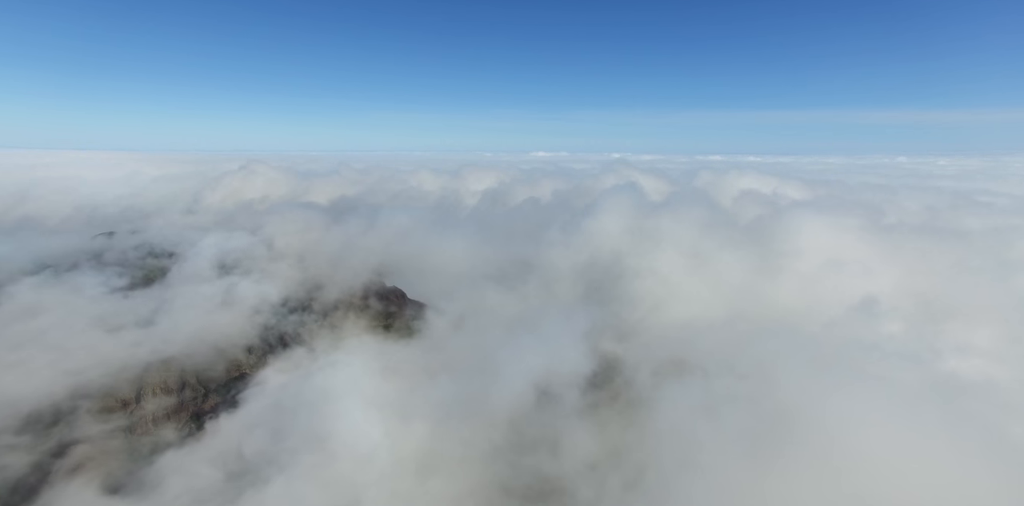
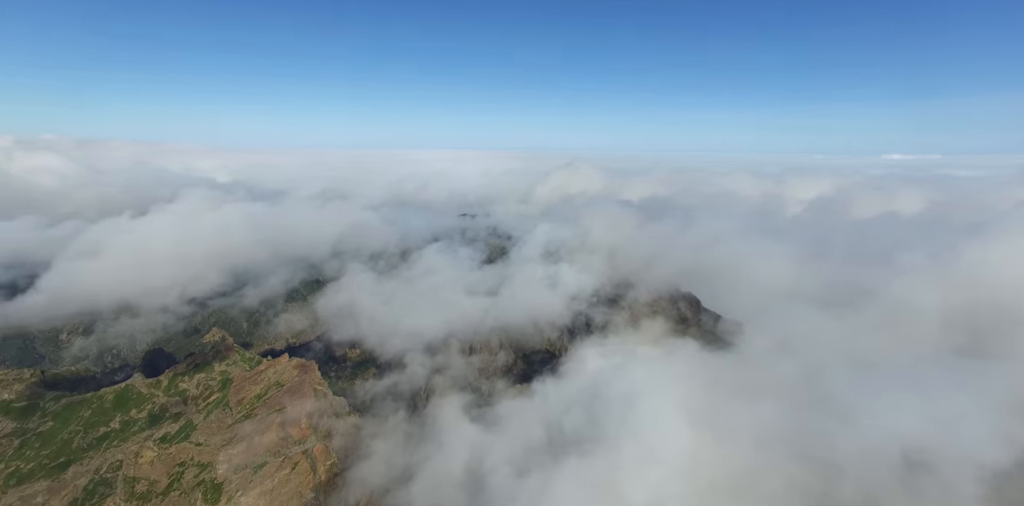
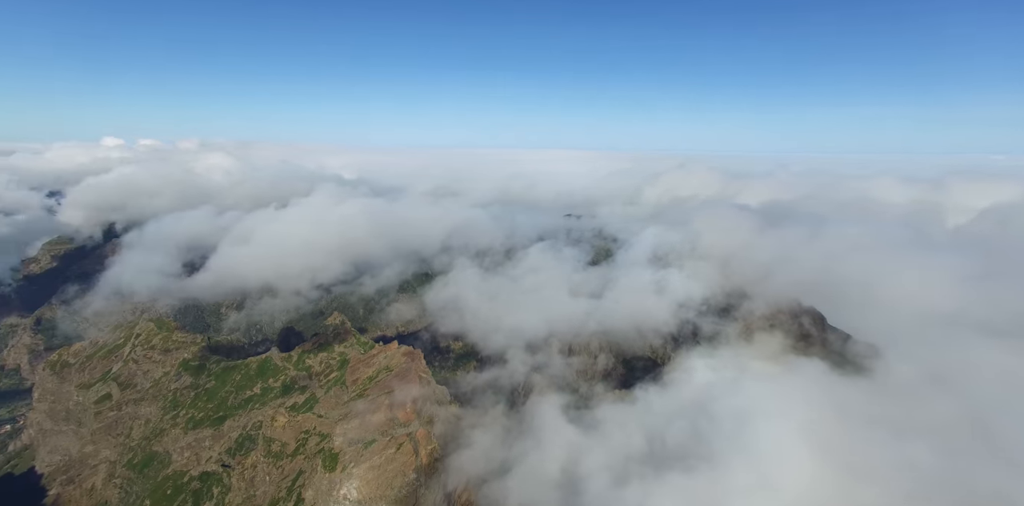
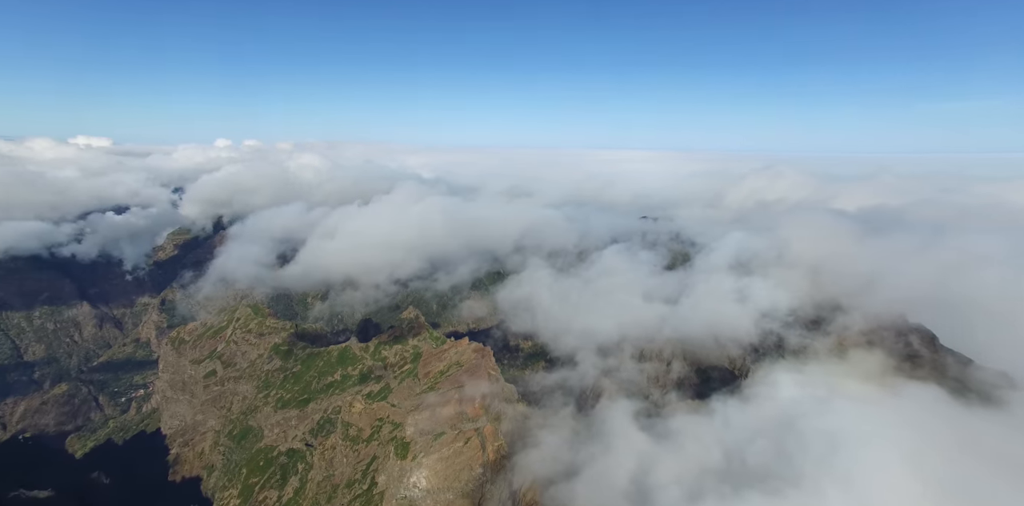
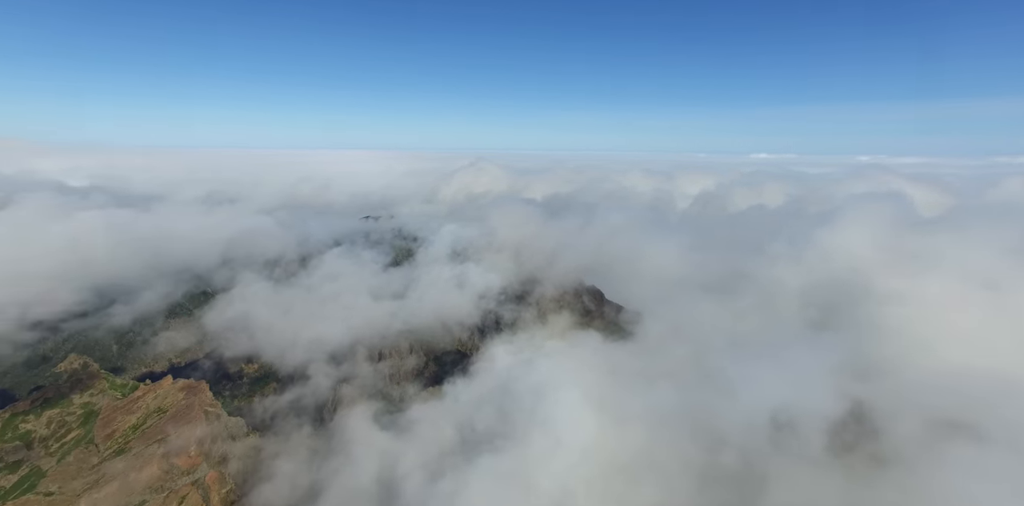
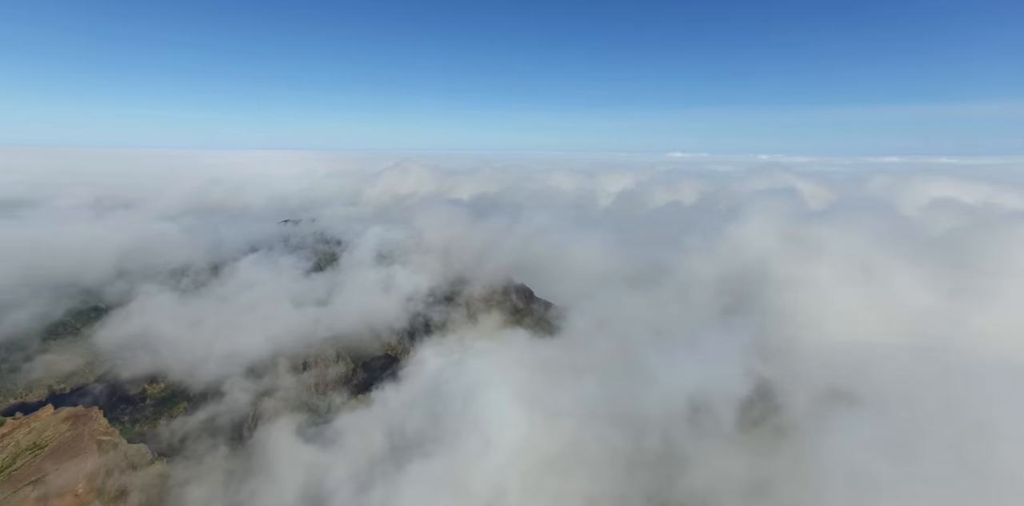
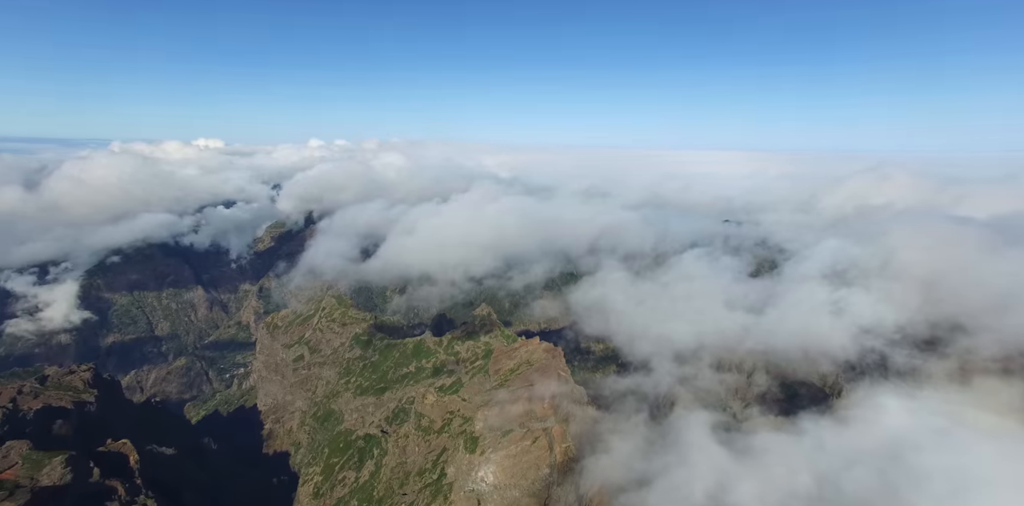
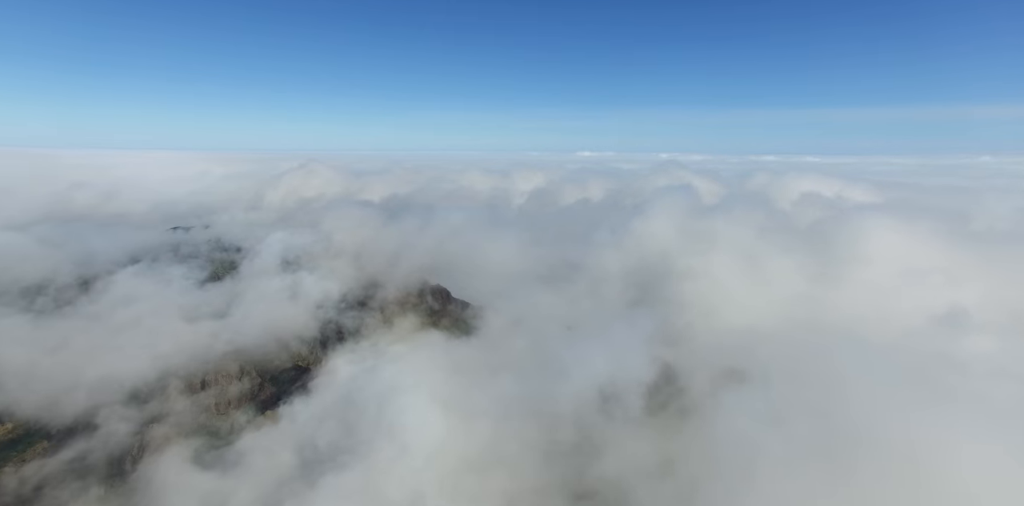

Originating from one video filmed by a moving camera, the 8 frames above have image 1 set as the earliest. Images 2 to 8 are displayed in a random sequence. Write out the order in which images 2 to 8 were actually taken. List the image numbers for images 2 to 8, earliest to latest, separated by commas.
8, 6, 5, 2, 3, 4, 7
